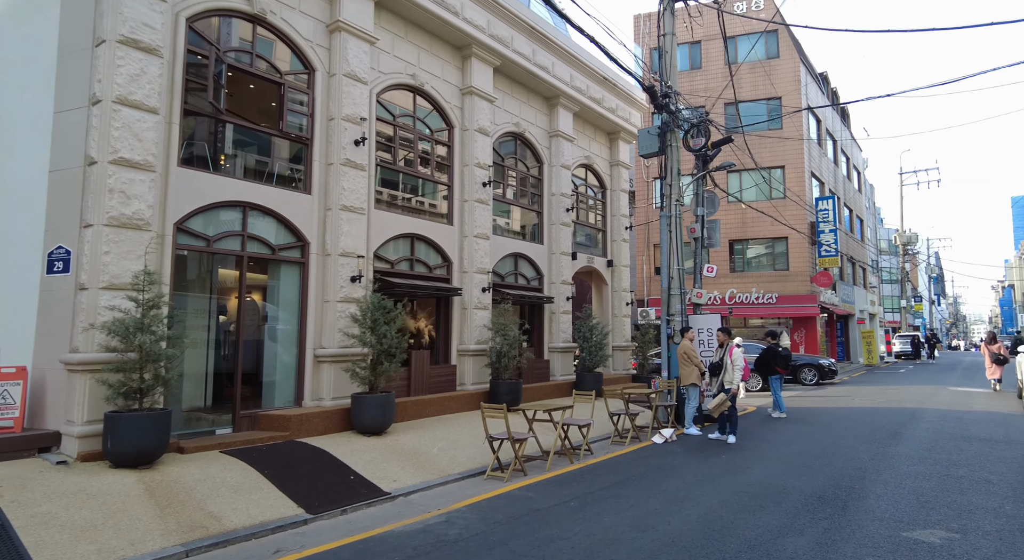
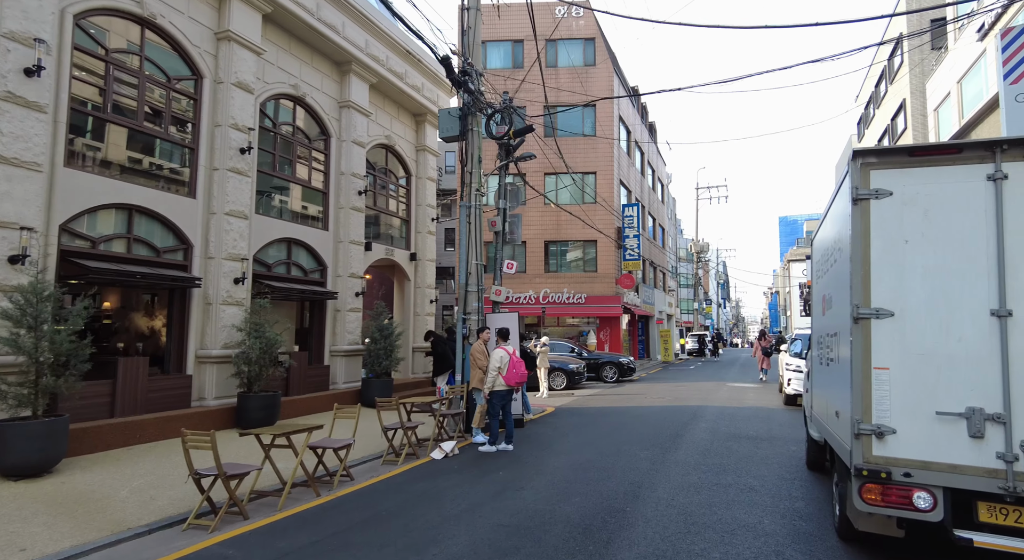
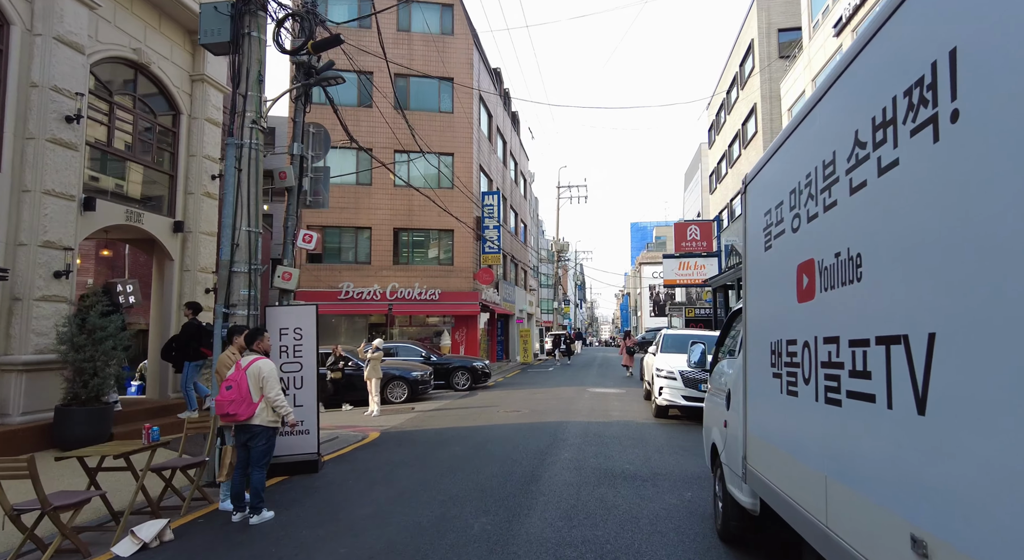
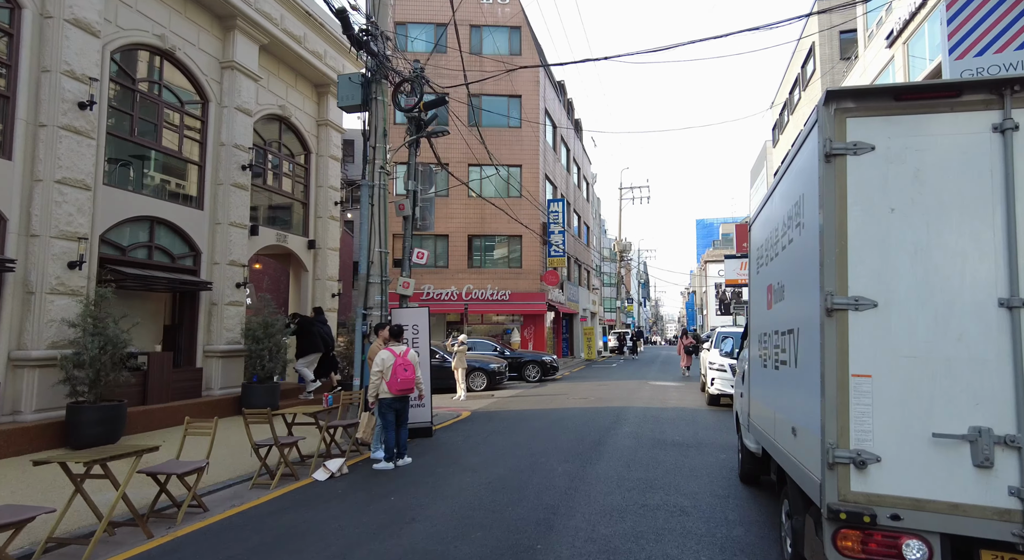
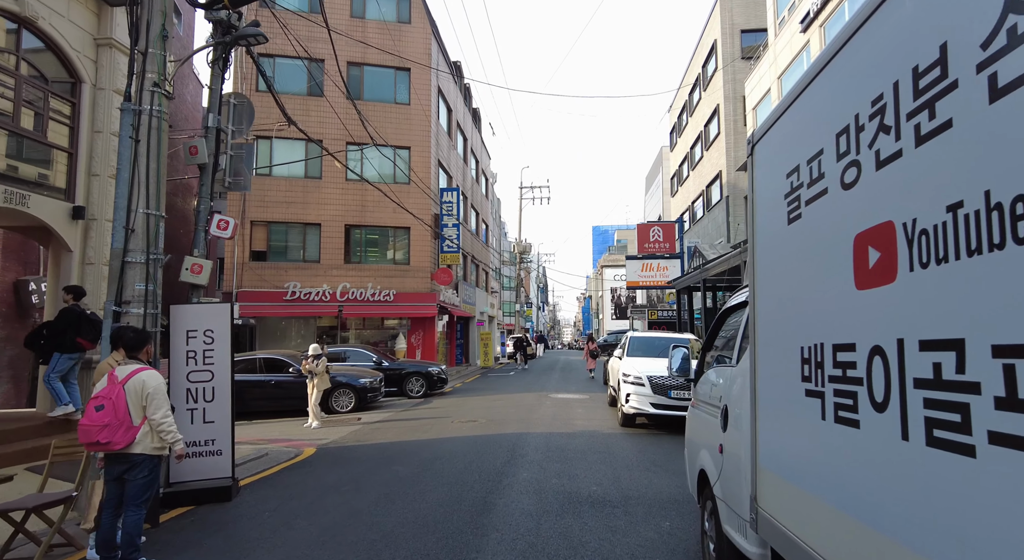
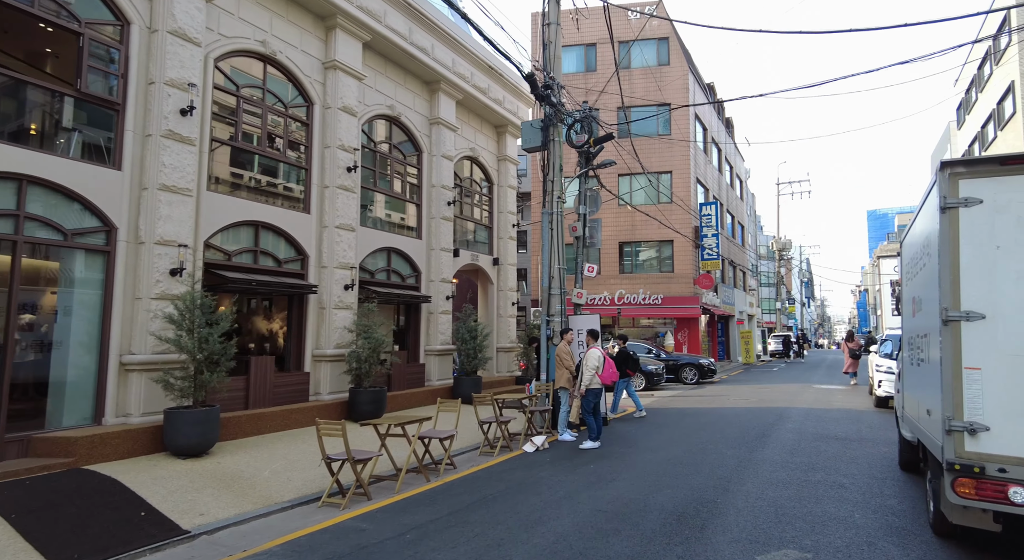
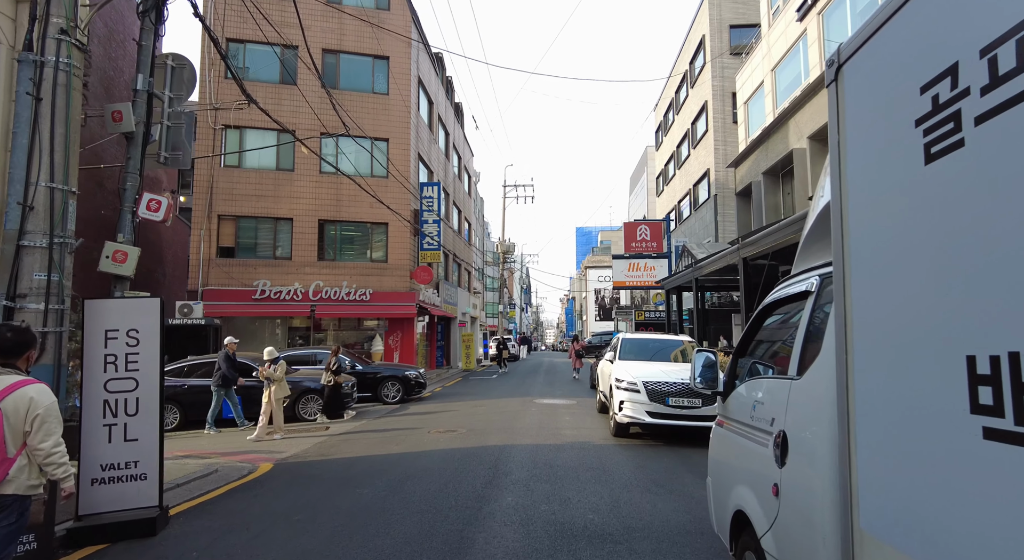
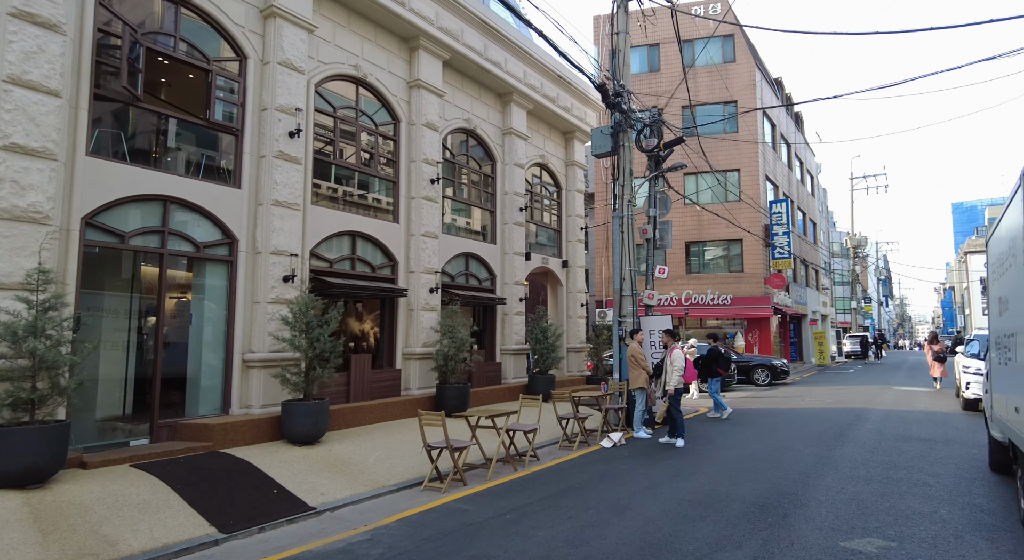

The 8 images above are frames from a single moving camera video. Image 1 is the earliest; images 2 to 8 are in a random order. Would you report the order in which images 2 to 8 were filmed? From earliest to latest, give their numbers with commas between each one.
8, 6, 2, 4, 3, 5, 7
